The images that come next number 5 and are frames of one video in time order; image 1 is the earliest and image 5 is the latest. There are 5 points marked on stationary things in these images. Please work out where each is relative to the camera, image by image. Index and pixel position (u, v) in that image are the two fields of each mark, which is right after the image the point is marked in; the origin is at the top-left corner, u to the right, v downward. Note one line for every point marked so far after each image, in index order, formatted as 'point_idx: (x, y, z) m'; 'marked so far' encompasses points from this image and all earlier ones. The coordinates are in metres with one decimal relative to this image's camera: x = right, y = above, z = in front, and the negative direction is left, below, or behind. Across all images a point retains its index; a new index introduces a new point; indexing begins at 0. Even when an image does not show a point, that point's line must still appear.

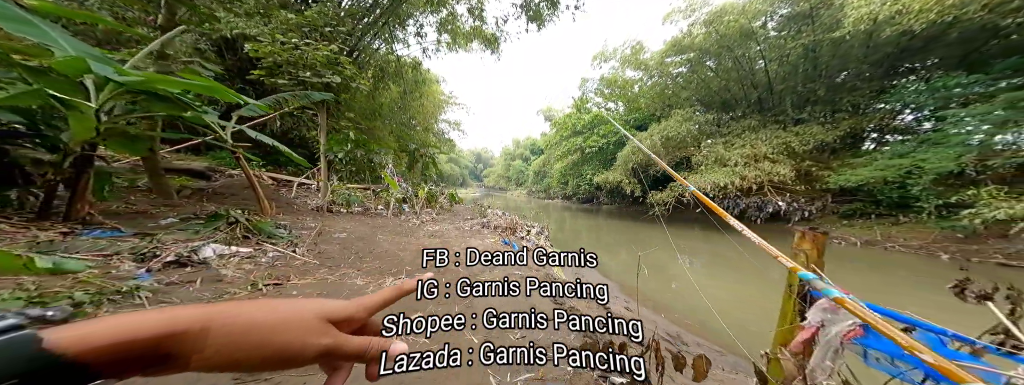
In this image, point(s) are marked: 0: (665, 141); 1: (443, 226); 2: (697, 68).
0: (+4.6, +1.6, +8.3) m
1: (-1.1, -0.4, +4.1) m
2: (+5.9, +3.9, +8.7) m
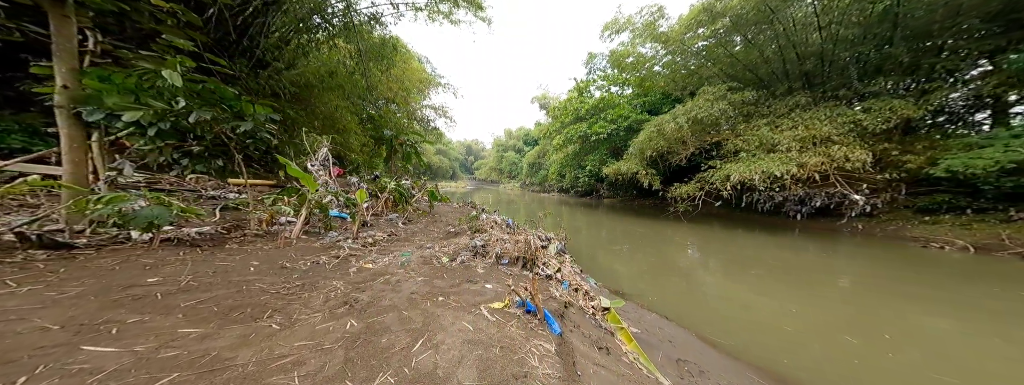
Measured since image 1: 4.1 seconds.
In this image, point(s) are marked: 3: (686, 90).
0: (+4.5, +1.7, +6.9) m
1: (-1.0, -0.4, +2.4) m
2: (+5.7, +4.0, +7.2) m
3: (+5.0, +3.0, +8.3) m
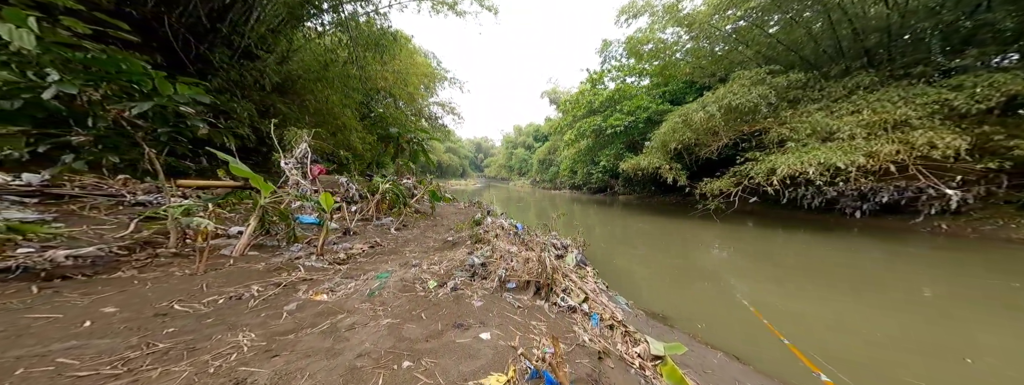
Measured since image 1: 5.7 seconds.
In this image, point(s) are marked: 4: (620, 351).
0: (+4.8, +1.8, +6.1) m
1: (-0.9, -0.4, +2.0) m
2: (+6.0, +4.1, +6.3) m
3: (+5.4, +3.1, +7.4) m
4: (+0.5, -0.7, +1.3) m
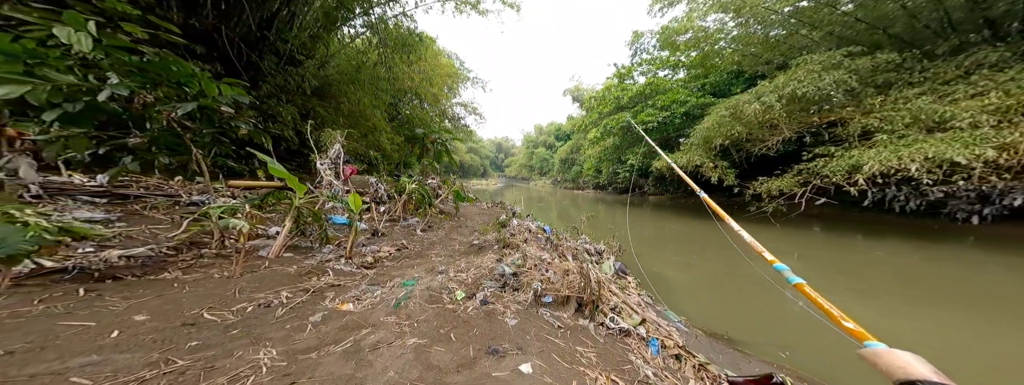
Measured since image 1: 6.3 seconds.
0: (+5.5, +1.8, +5.3) m
1: (-0.7, -0.4, +1.9) m
2: (+6.8, +4.1, +5.4) m
3: (+6.3, +3.1, +6.6) m
4: (+0.7, -0.8, +1.1) m
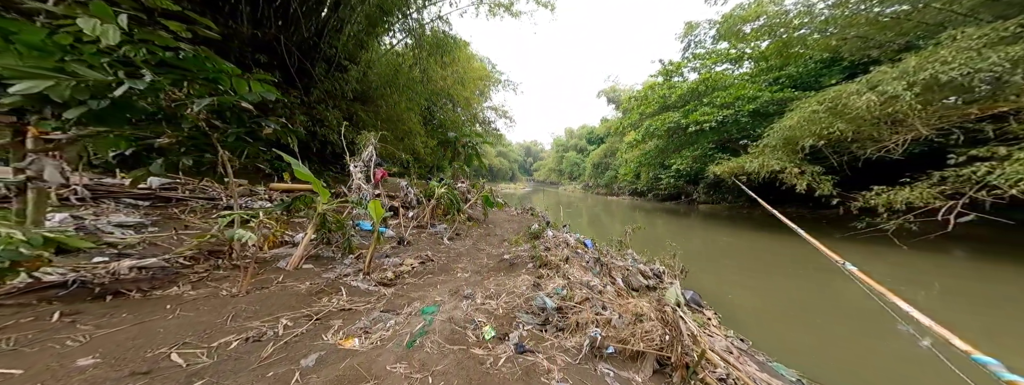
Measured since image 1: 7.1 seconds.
0: (+6.4, +1.5, +3.9) m
1: (-0.4, -0.5, +1.7) m
2: (+7.6, +3.8, +3.9) m
3: (+7.4, +2.8, +5.1) m
4: (+0.8, -0.8, +0.6) m
